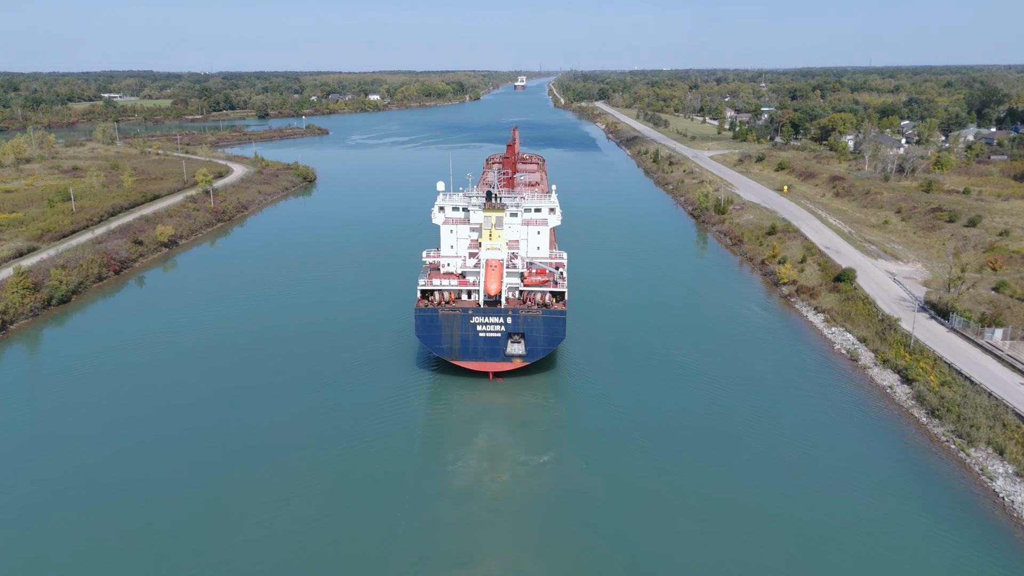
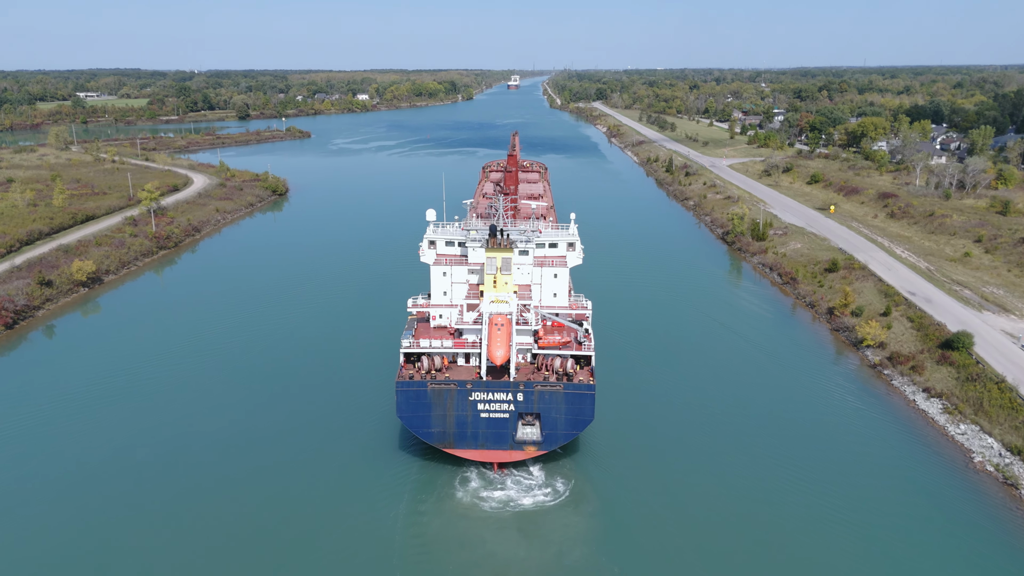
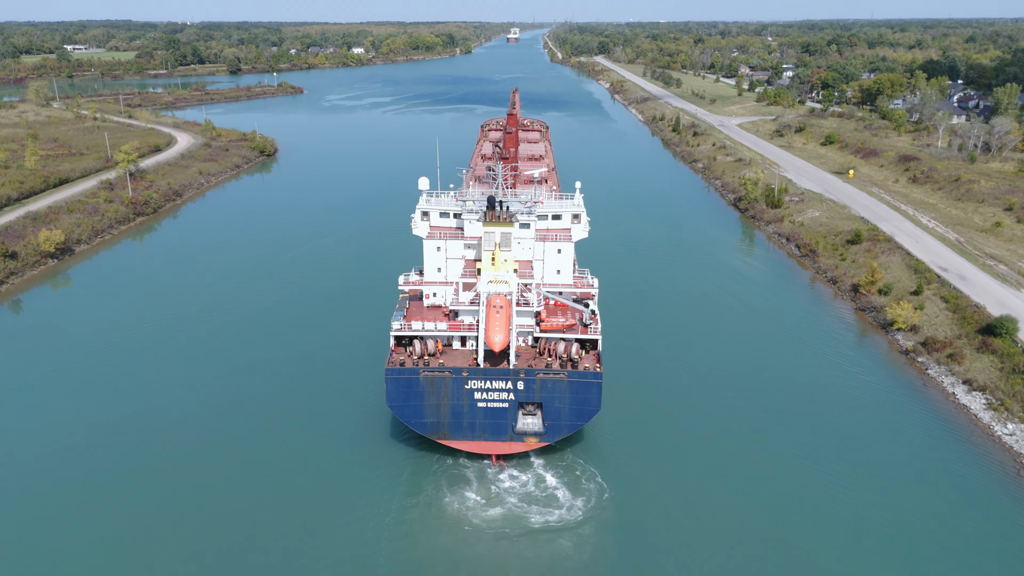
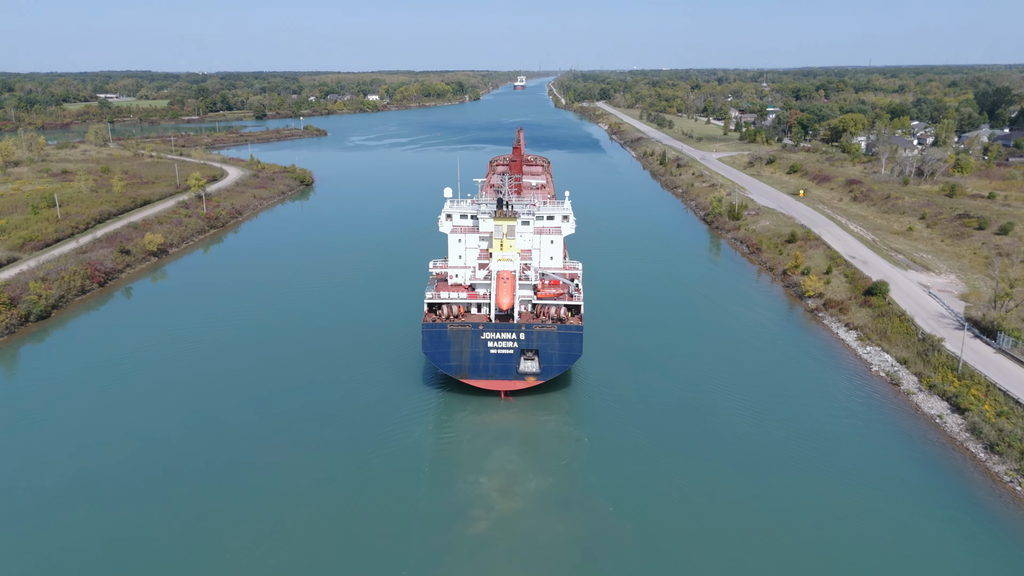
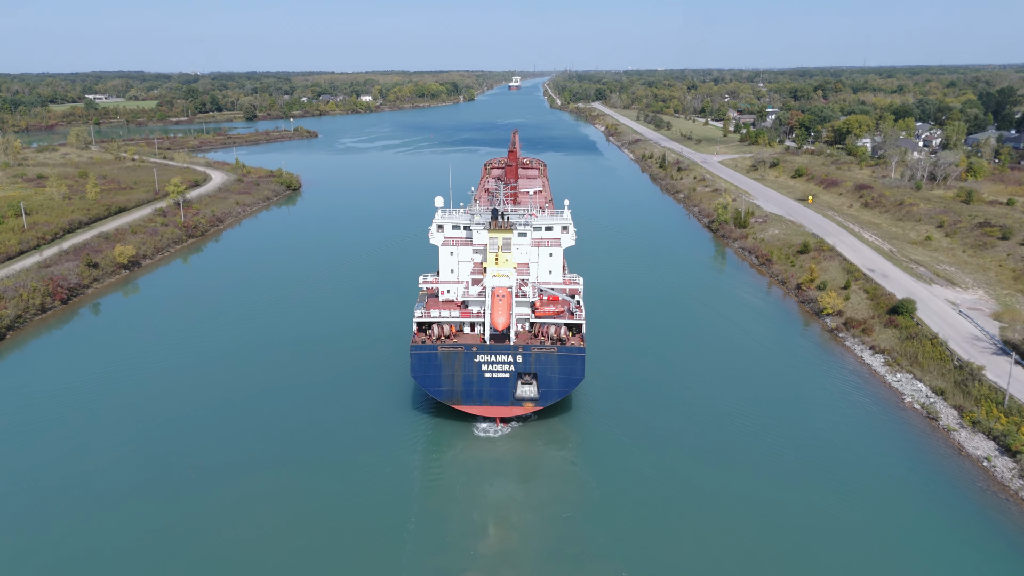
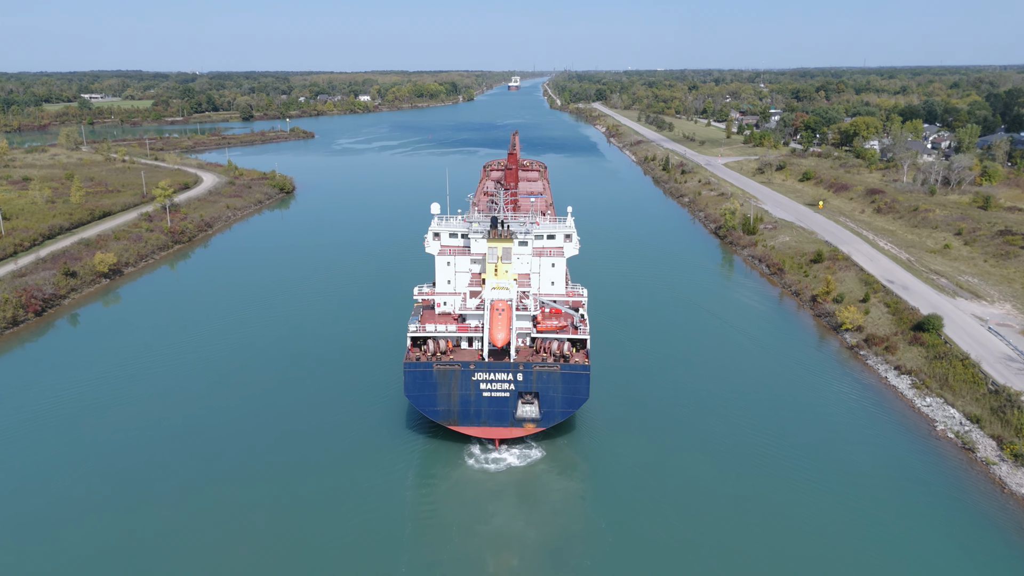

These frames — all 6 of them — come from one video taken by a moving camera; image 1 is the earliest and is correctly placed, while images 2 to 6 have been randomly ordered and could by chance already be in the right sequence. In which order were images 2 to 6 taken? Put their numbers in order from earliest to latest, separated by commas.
4, 5, 6, 2, 3
